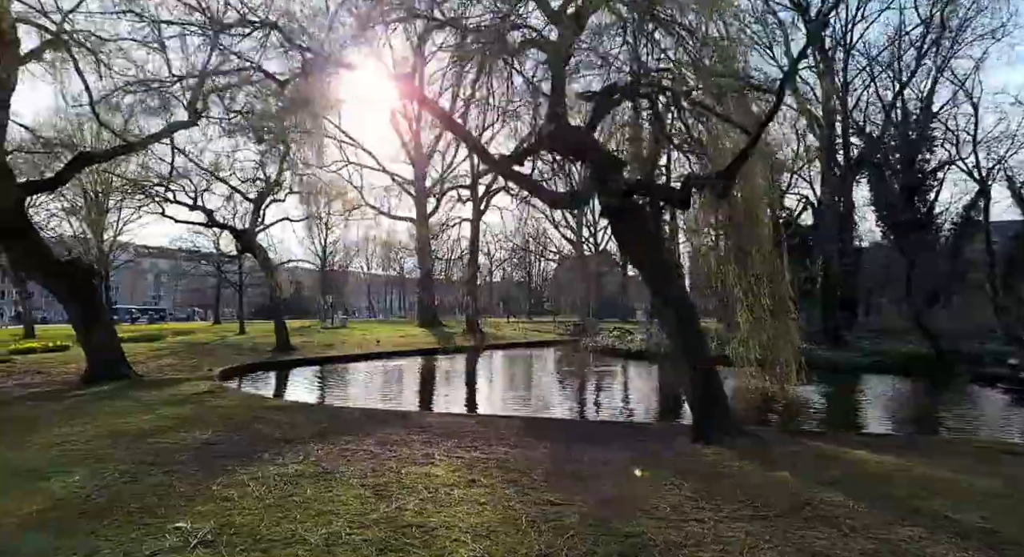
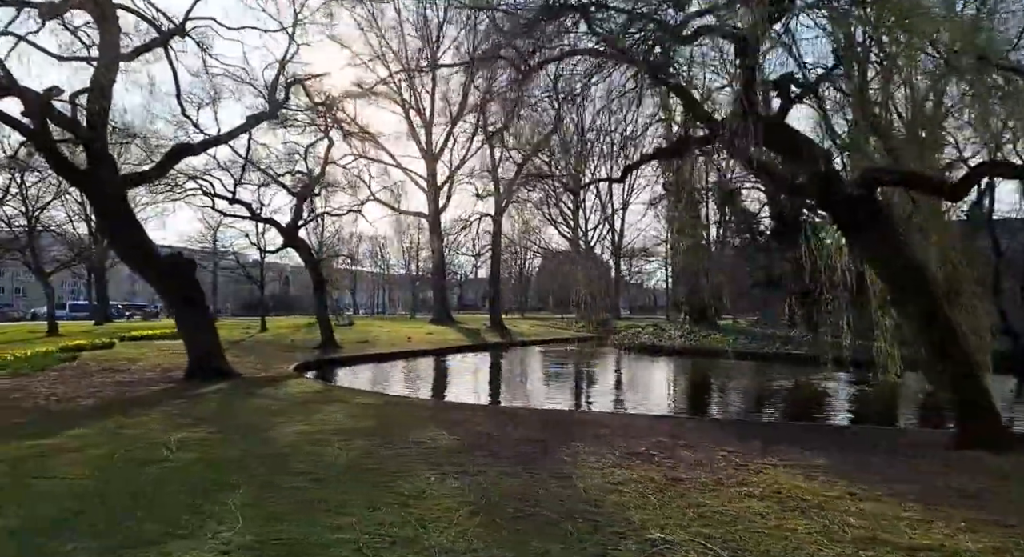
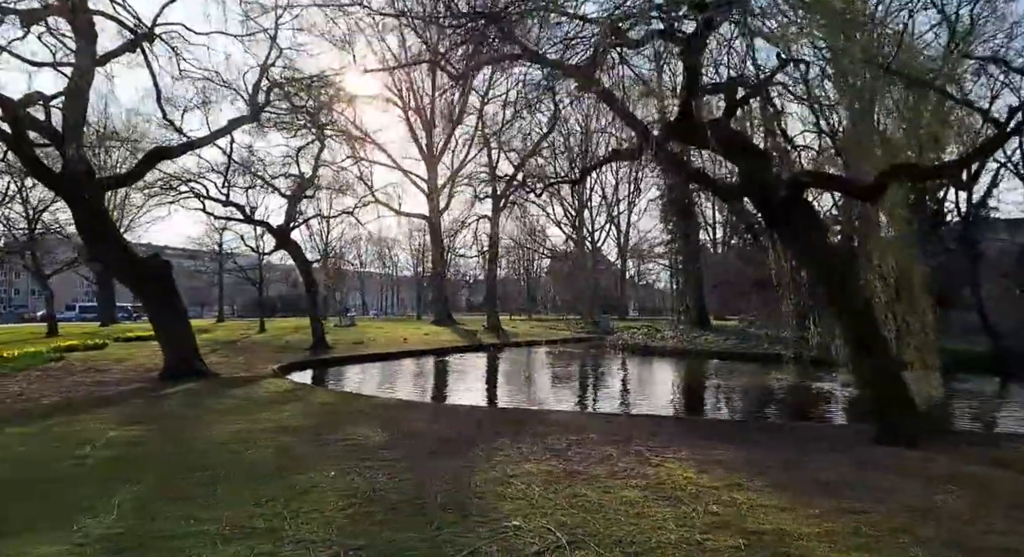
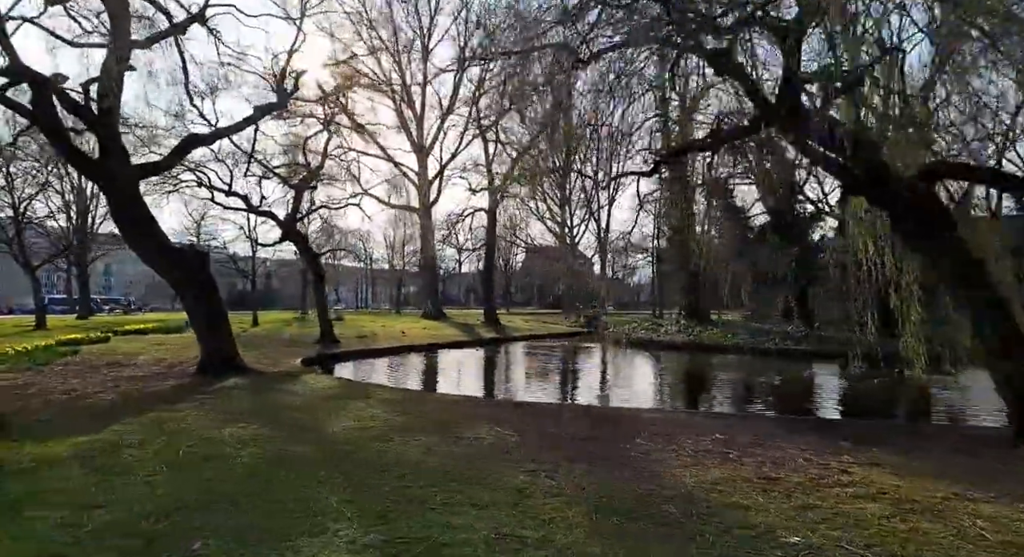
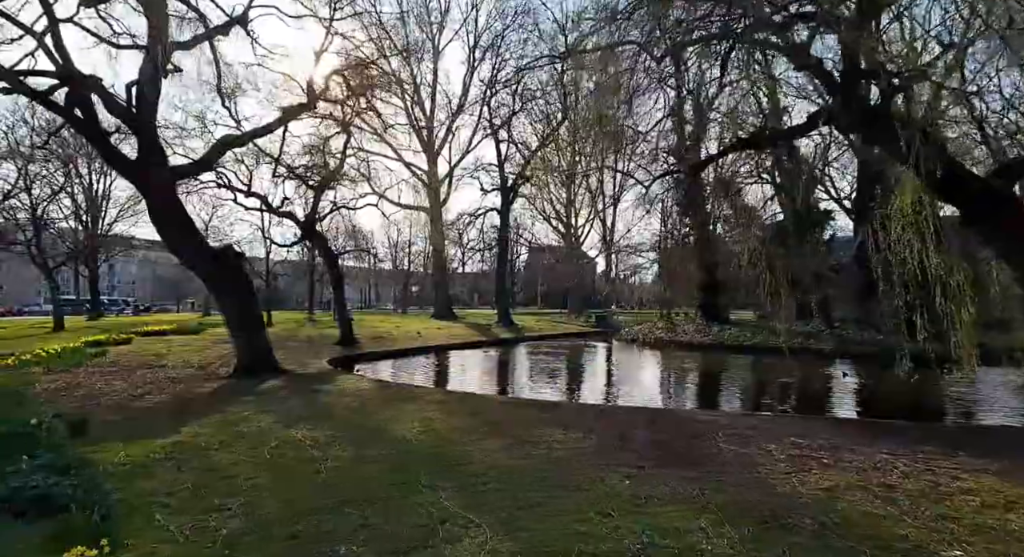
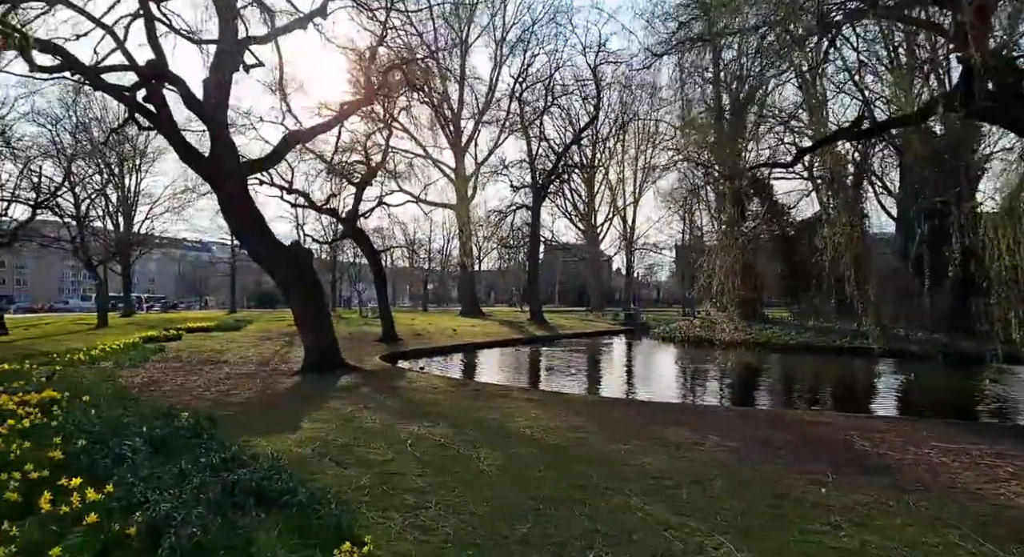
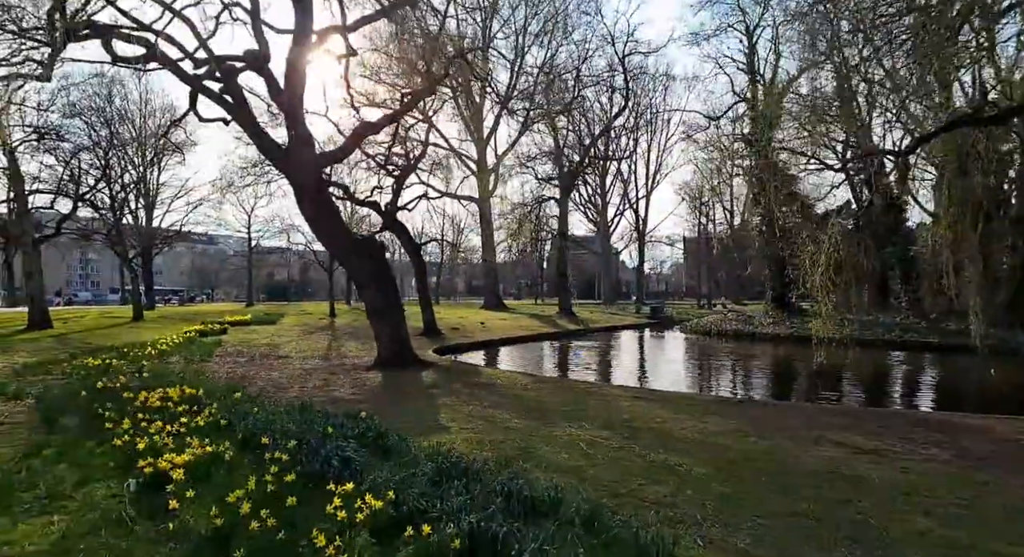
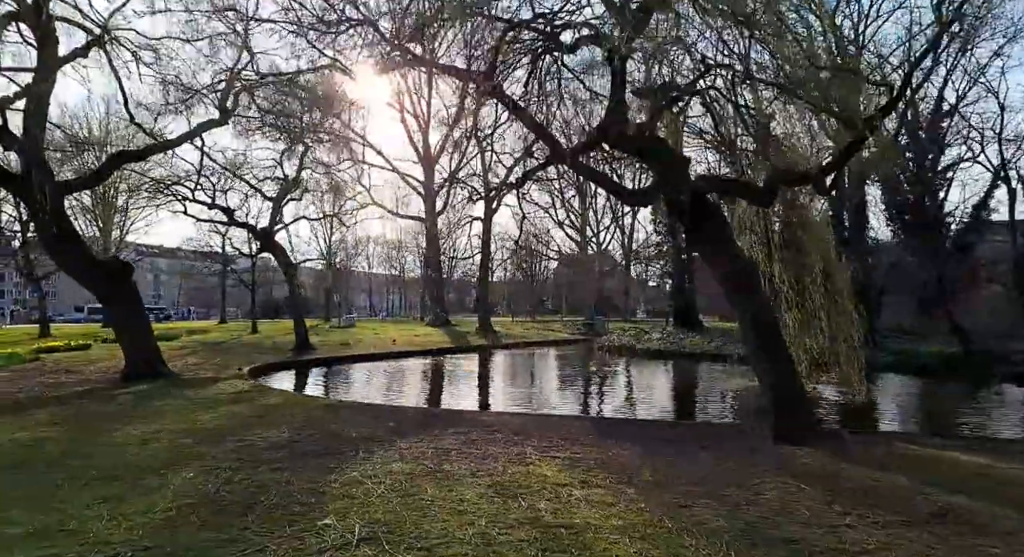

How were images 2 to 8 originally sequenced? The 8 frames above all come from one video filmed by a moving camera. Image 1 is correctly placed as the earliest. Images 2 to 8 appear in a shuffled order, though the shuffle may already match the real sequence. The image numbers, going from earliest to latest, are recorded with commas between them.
8, 3, 2, 4, 5, 6, 7
